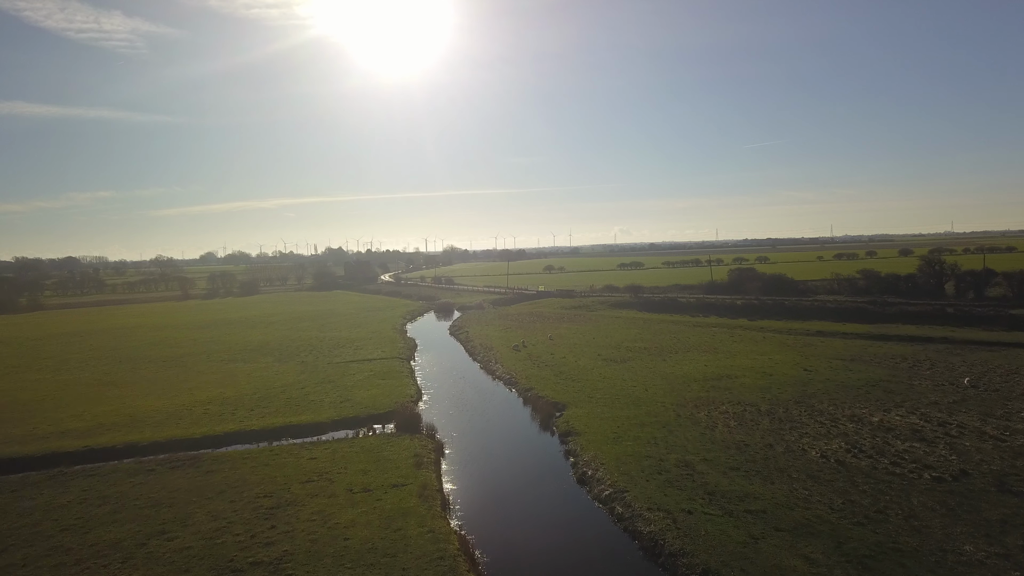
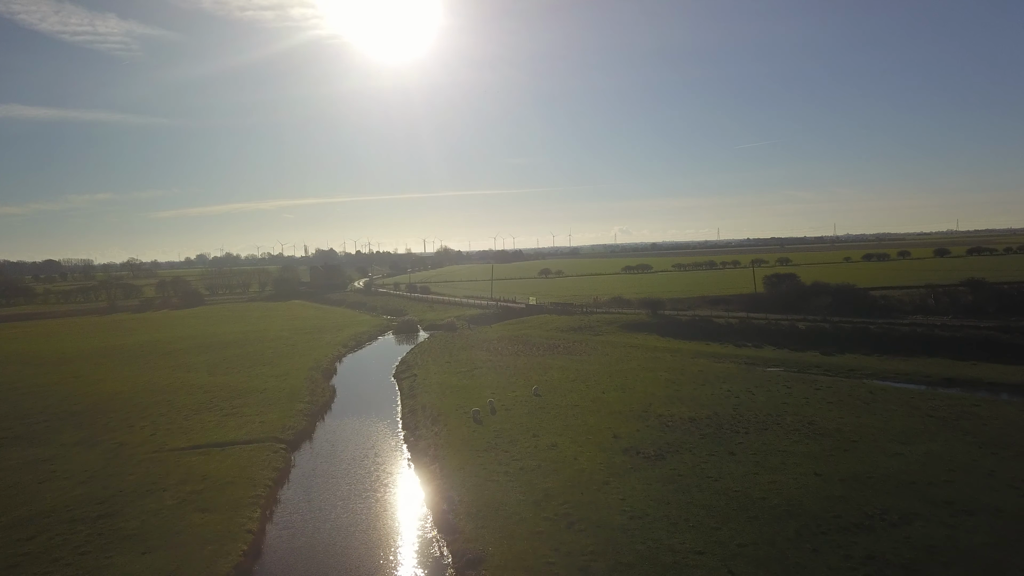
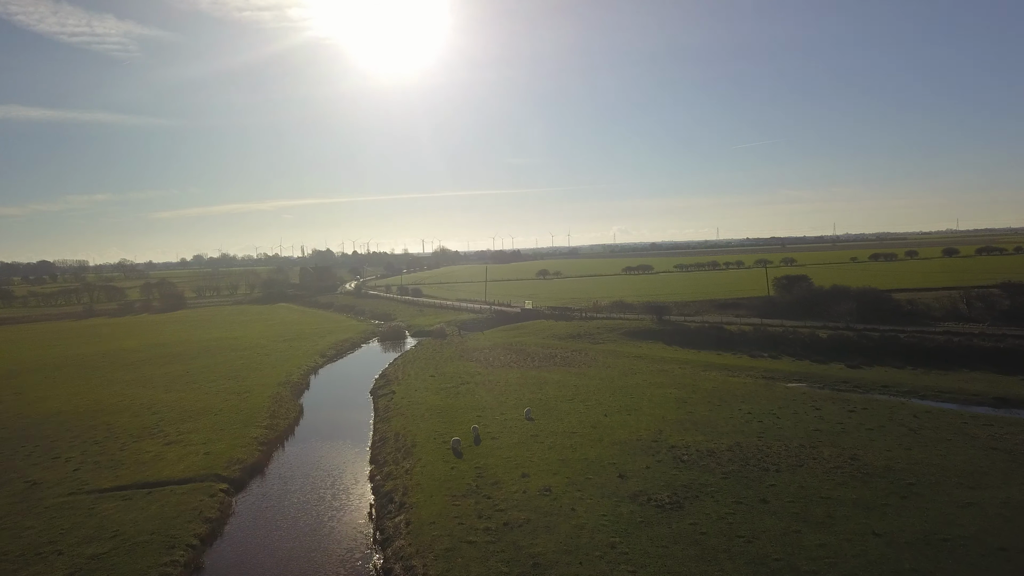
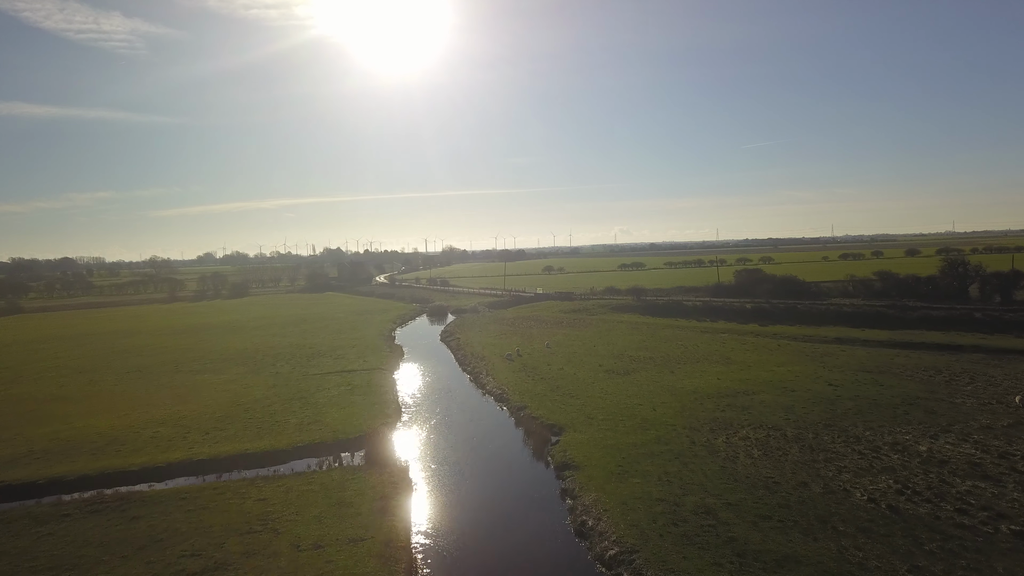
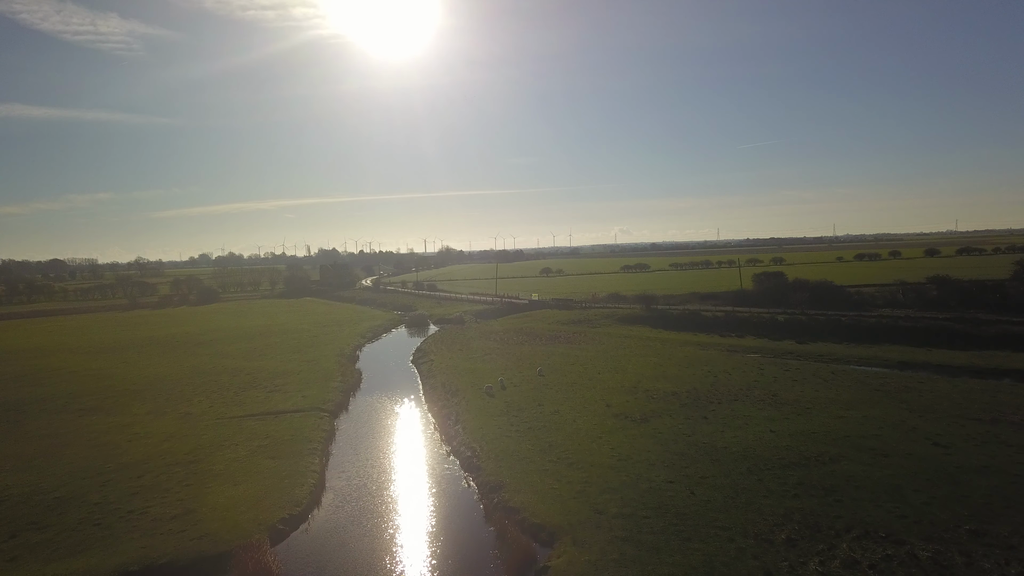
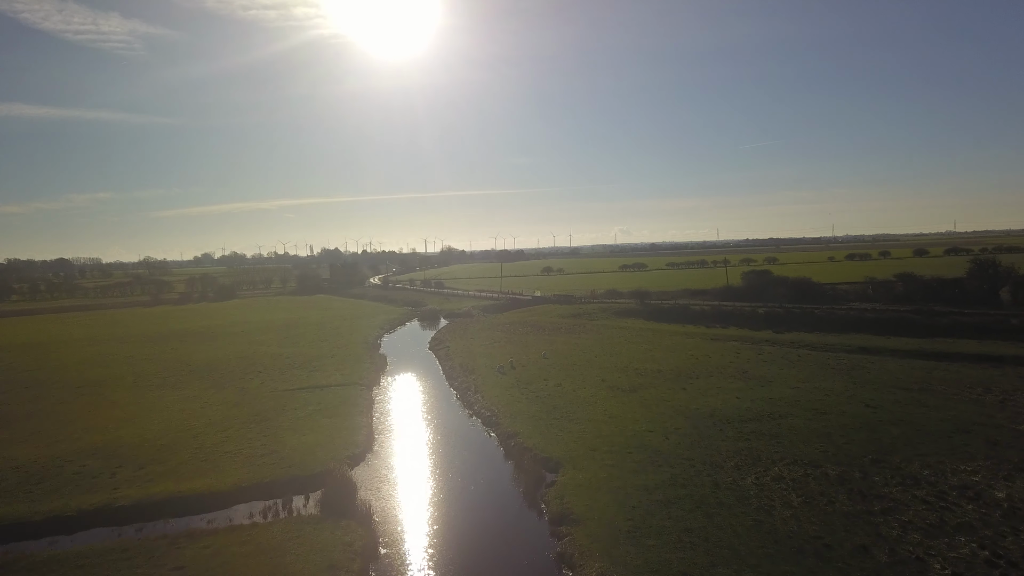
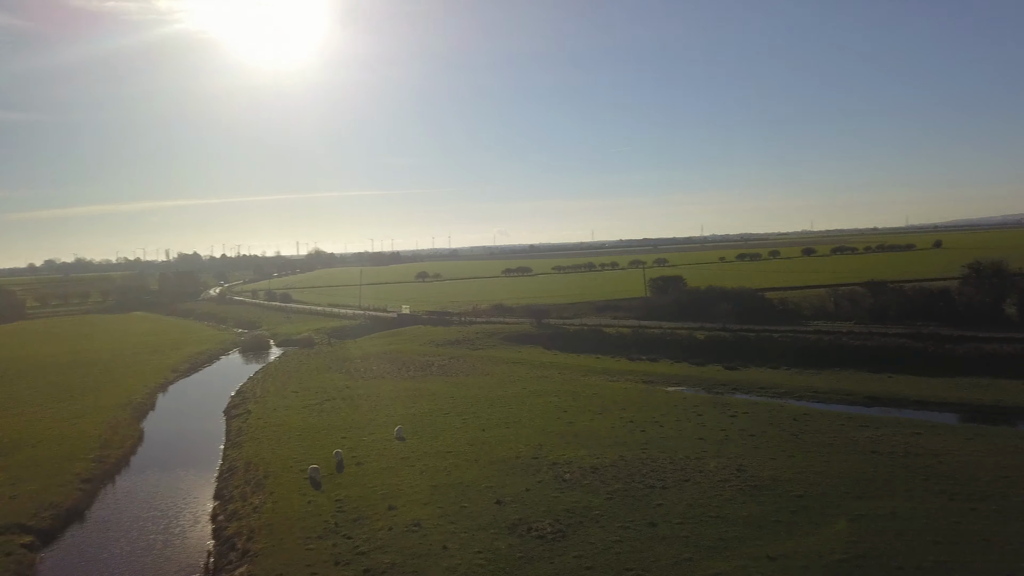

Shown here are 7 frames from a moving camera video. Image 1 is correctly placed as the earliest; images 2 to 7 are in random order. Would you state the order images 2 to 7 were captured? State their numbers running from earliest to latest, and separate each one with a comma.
4, 6, 5, 2, 3, 7
